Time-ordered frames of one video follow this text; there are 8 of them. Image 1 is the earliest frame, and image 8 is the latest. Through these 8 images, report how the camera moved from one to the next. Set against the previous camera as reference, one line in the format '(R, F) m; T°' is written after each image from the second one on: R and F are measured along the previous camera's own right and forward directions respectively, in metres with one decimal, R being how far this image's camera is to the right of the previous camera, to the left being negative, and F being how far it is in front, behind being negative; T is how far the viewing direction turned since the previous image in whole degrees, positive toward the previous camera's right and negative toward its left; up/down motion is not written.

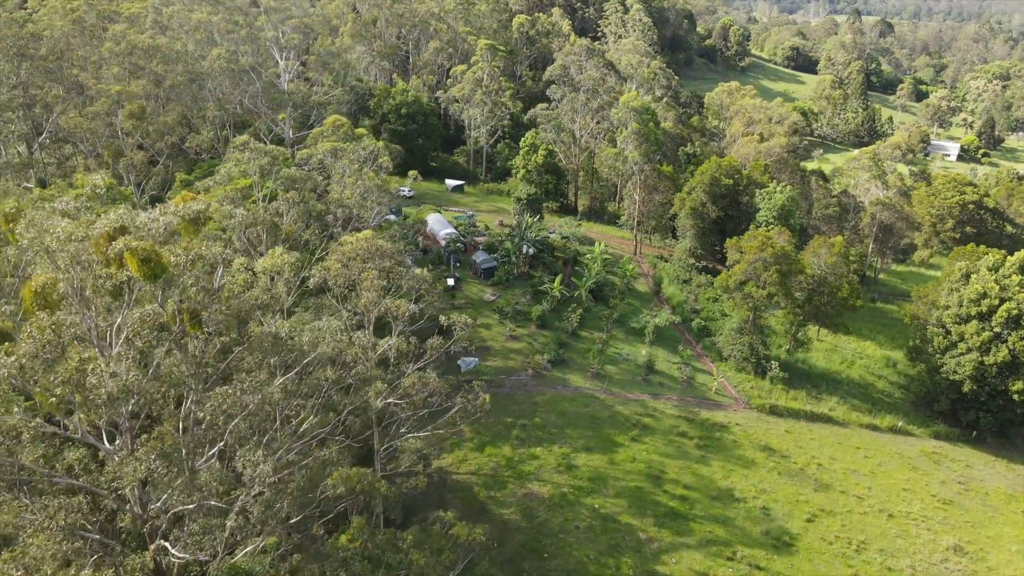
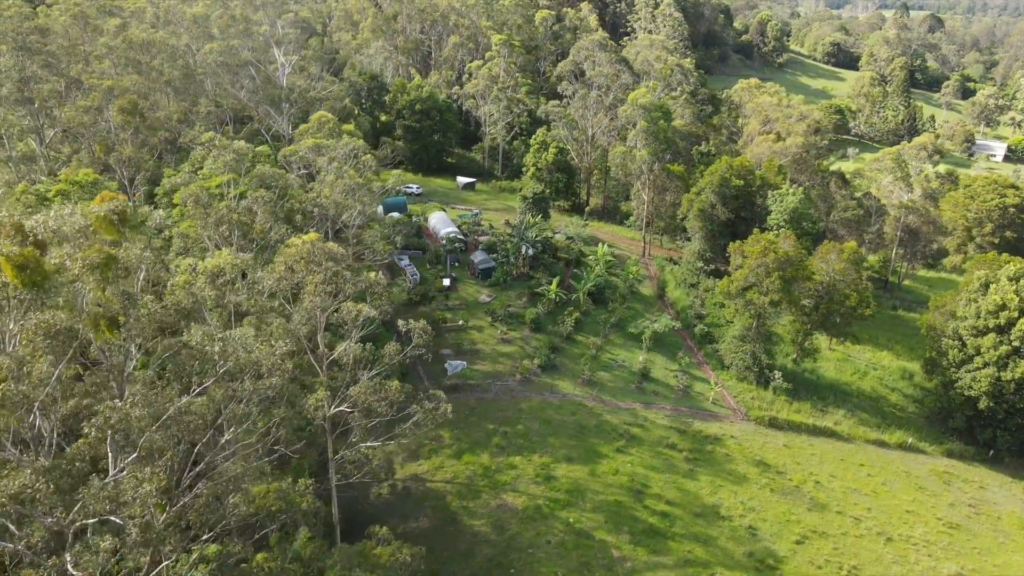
(+2.1, +1.0) m; -3°
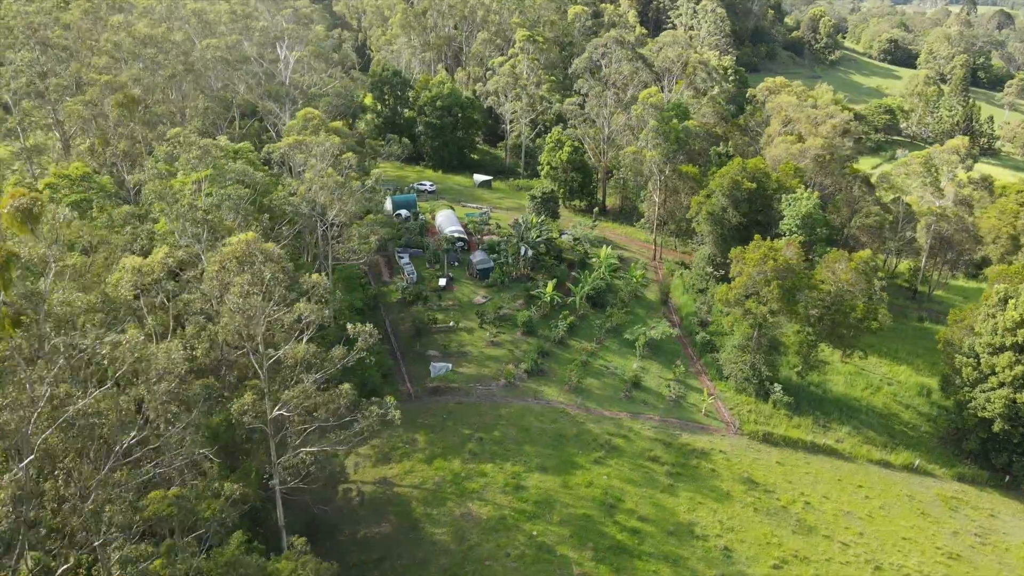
(+2.7, +0.8) m; -4°
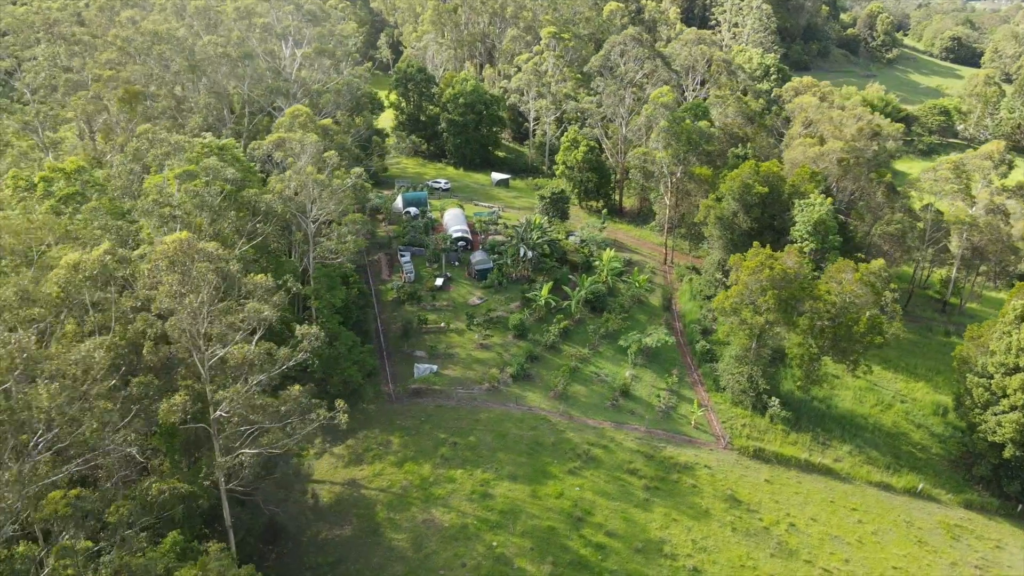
(+2.7, +0.7) m; -4°
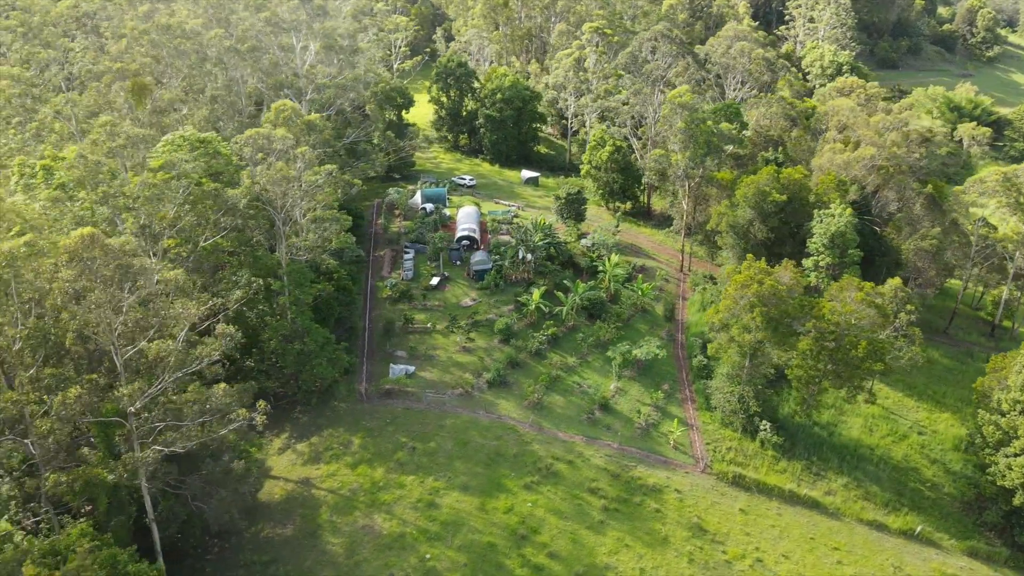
(+4.2, +1.1) m; -6°
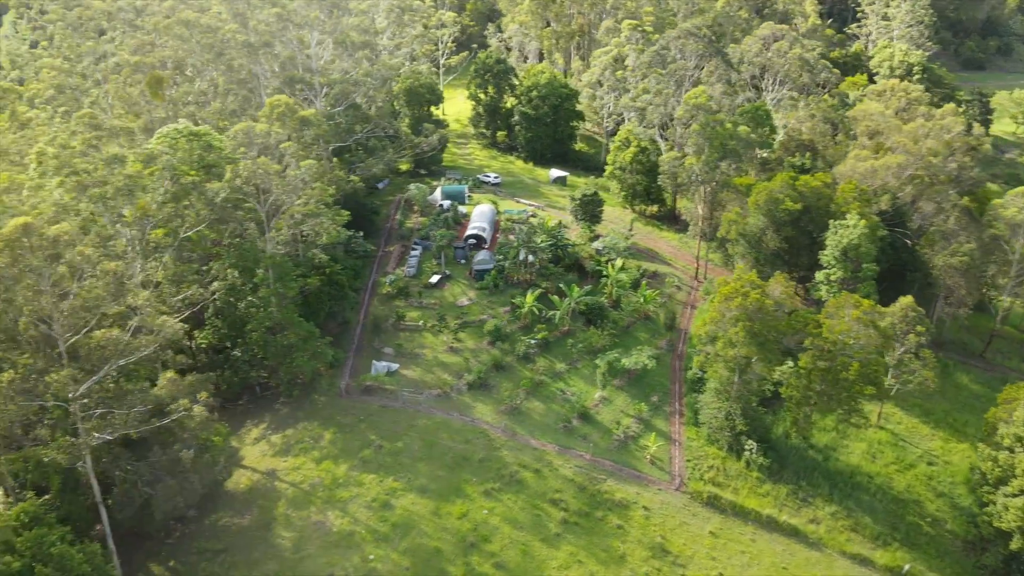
(+3.6, +0.7) m; -6°
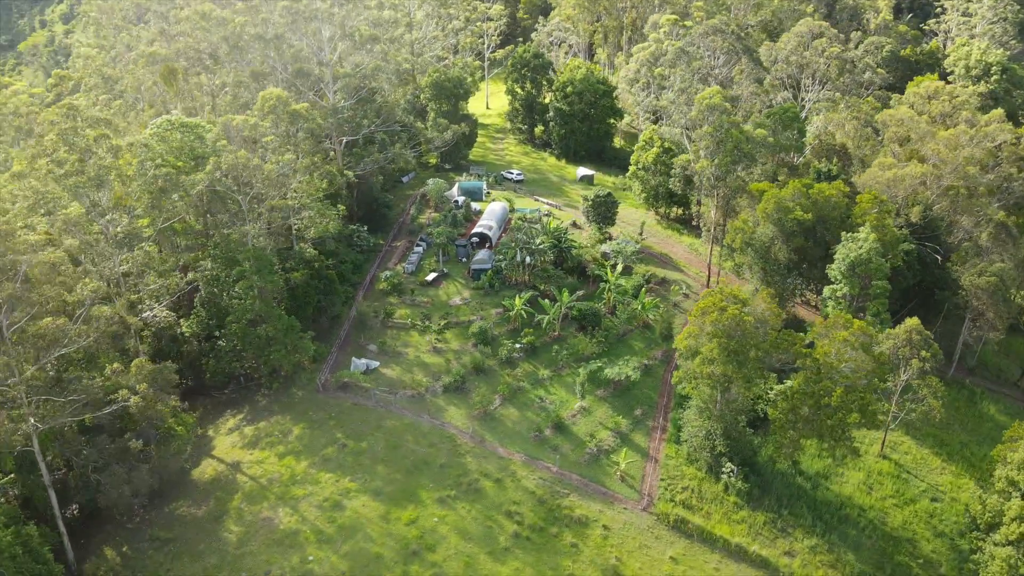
(+3.6, +0.9) m; -6°
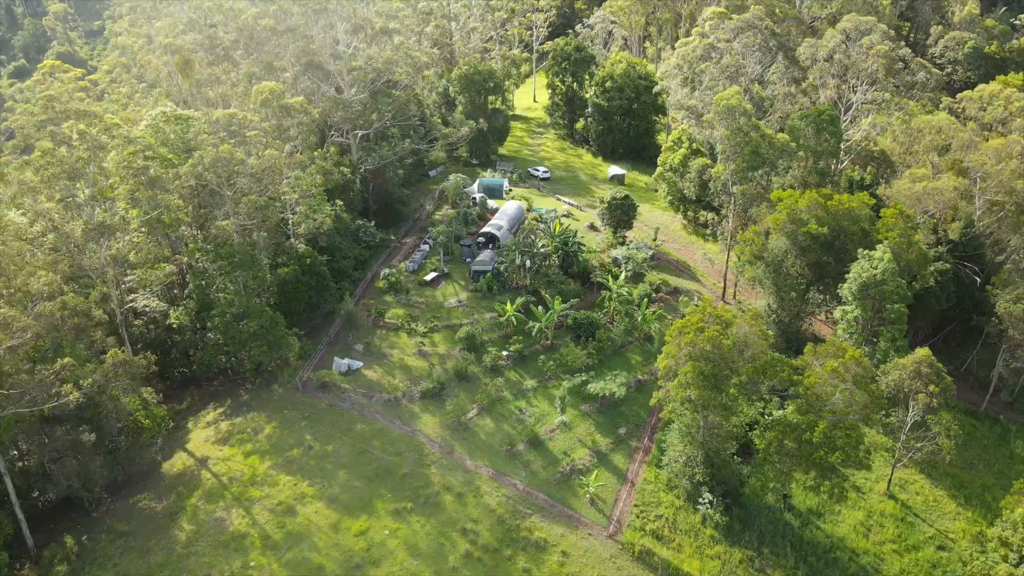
(+3.5, +1.3) m; -6°
